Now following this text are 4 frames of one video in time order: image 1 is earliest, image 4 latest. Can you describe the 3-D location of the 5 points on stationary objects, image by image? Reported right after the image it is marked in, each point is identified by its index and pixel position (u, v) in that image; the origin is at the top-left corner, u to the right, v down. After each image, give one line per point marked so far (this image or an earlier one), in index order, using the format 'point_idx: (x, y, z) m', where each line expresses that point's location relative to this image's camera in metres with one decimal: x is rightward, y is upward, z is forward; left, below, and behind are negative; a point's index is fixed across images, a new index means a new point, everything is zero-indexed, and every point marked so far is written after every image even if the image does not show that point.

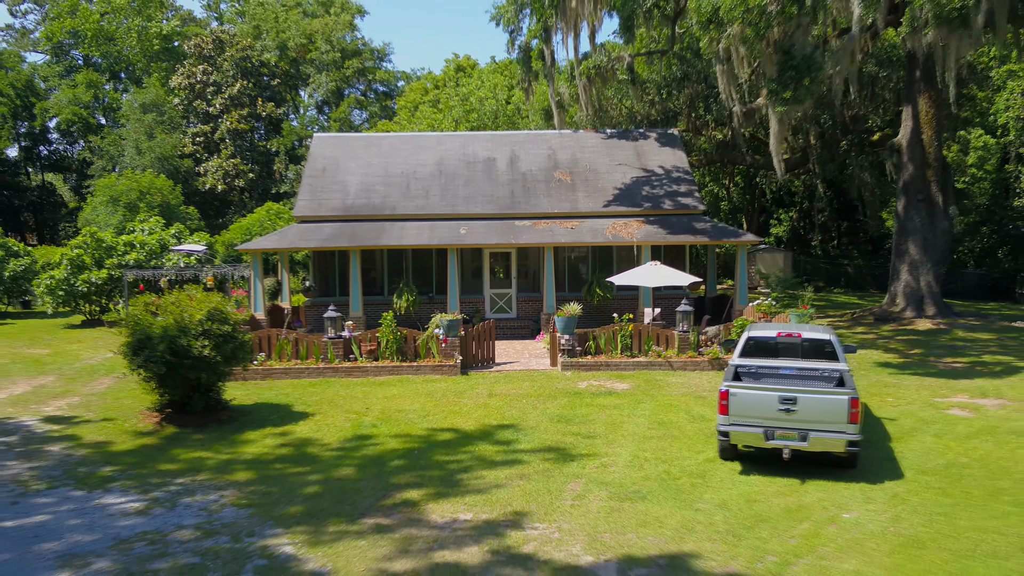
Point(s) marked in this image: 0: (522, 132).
0: (+0.2, +3.2, +19.1) m
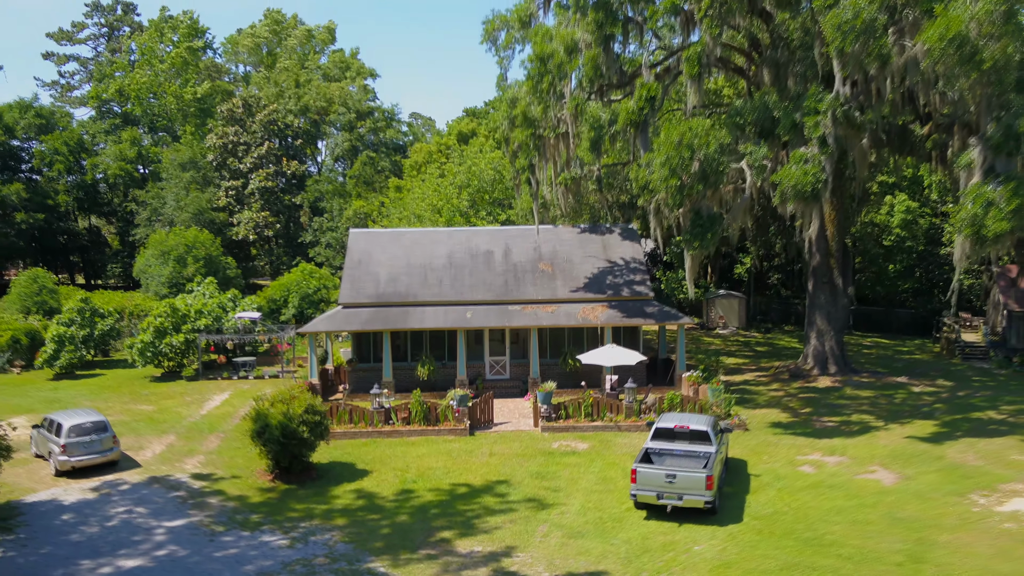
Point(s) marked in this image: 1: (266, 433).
0: (0.0, +1.5, +24.2) m
1: (-4.0, -2.3, +14.8) m
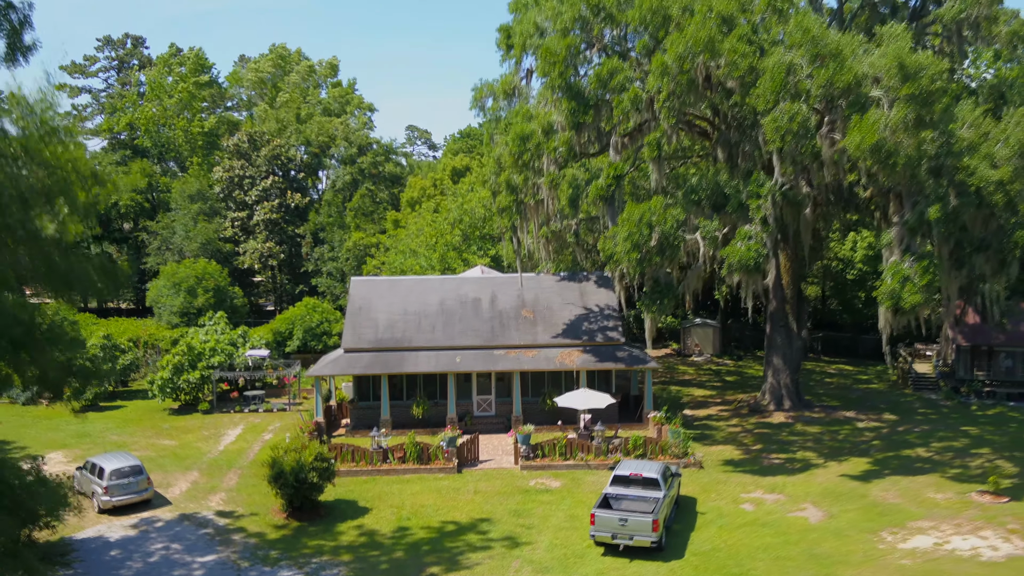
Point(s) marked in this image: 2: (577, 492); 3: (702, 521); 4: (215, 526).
0: (-0.4, +0.3, +26.6) m
1: (-4.3, -3.6, +17.3) m
2: (+1.3, -4.2, +19.0) m
3: (+3.6, -4.4, +17.4) m
4: (-5.6, -4.5, +17.3) m
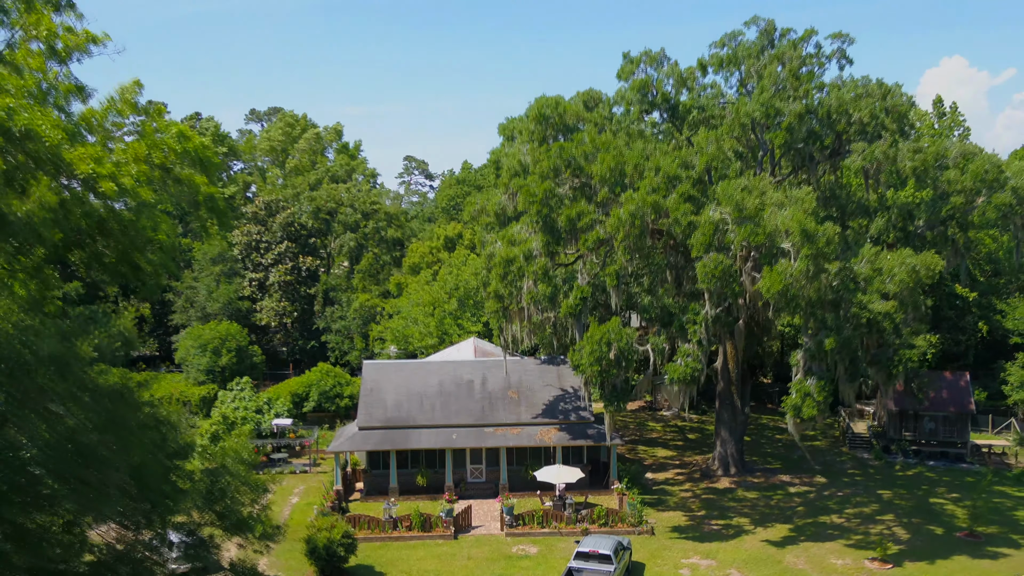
0: (-0.8, -2.4, +31.3) m
1: (-4.7, -6.3, +22.0) m
2: (+1.0, -6.9, +23.7) m
3: (+3.2, -7.1, +22.1) m
4: (-5.9, -7.2, +21.9) m
